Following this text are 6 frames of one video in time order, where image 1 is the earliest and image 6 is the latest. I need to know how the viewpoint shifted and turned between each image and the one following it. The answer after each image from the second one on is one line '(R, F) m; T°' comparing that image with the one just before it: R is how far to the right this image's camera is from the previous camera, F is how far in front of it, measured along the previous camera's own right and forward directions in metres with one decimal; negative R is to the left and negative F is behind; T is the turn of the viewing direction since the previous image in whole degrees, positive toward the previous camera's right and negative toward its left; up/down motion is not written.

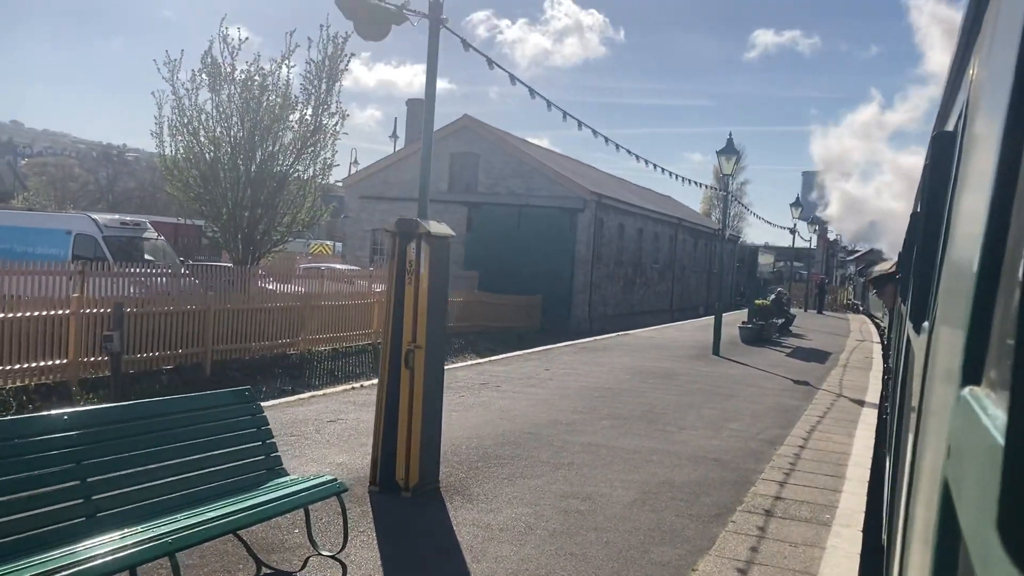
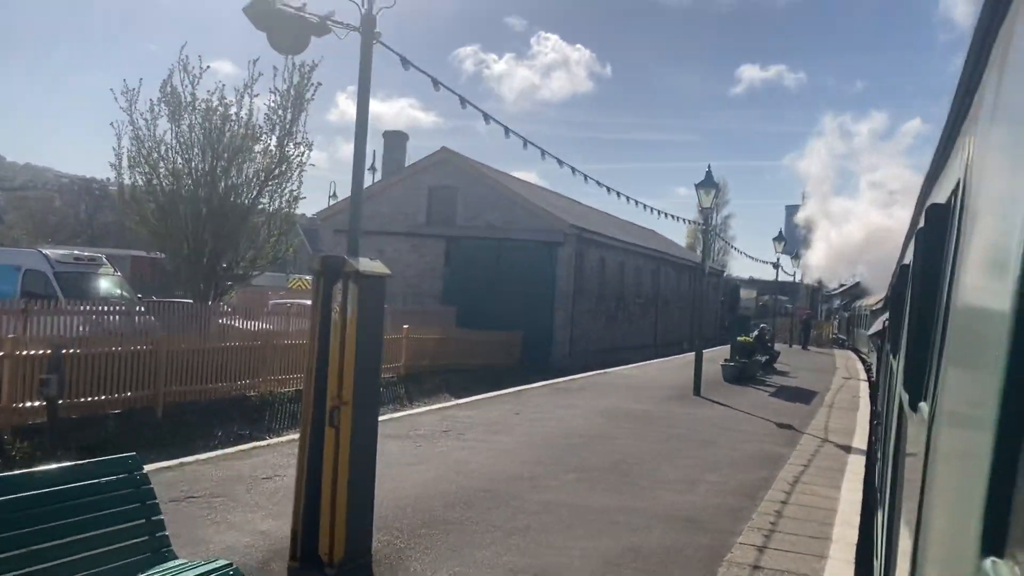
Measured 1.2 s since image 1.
(+0.2, +0.6) m; +1°
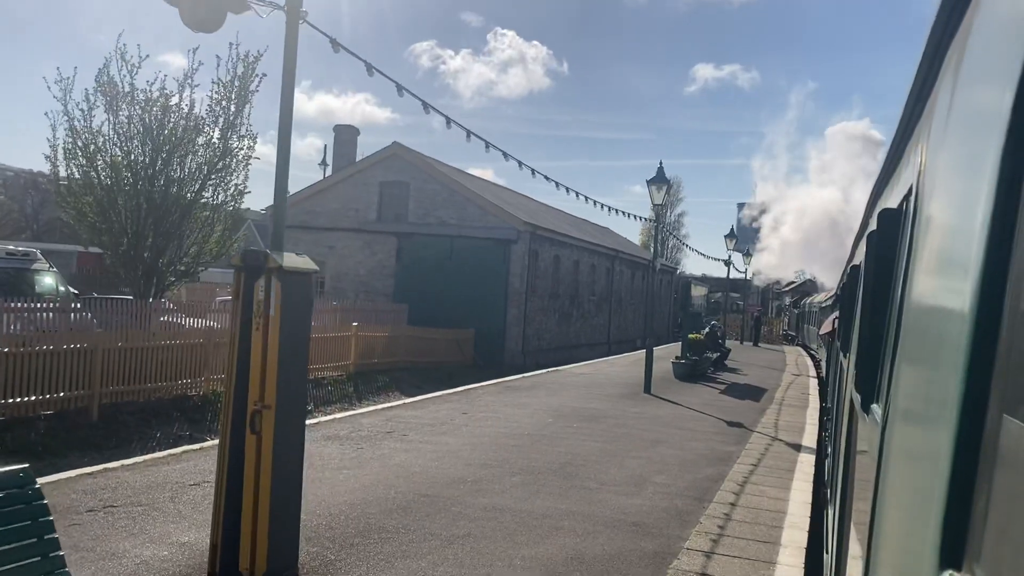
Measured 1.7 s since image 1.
(+0.1, +0.3) m; +3°
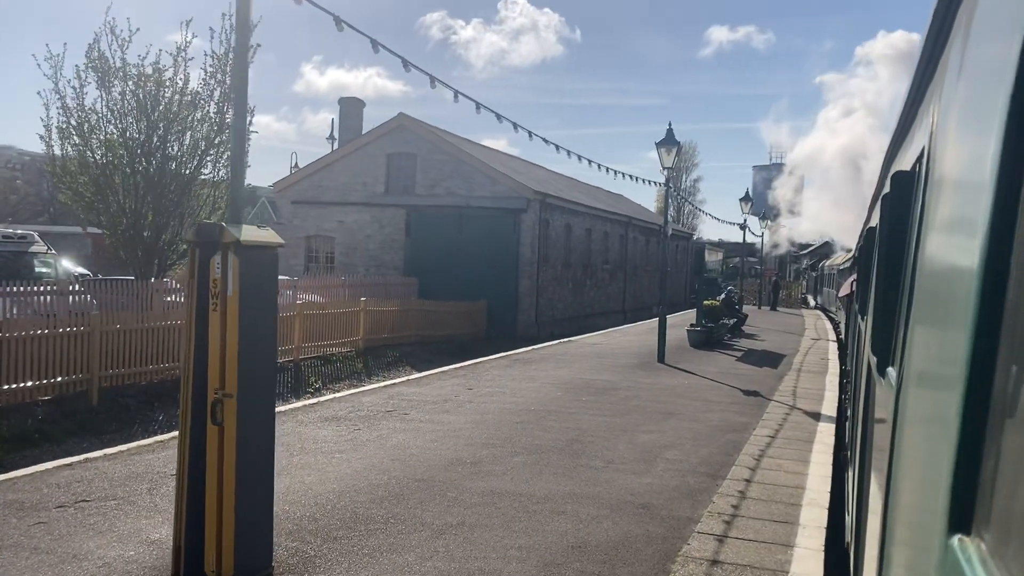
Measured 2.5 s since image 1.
(+0.2, +0.4) m; -1°
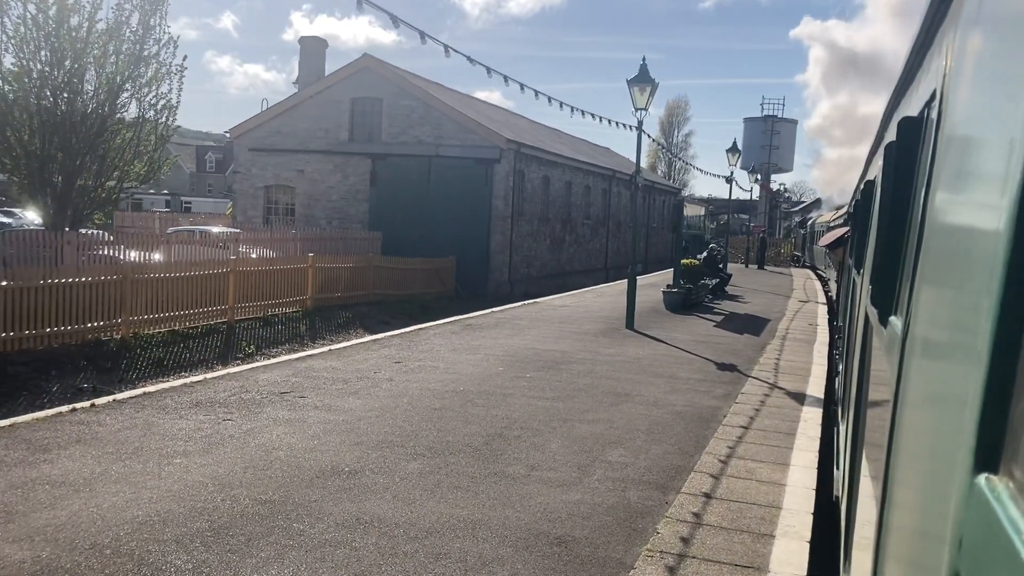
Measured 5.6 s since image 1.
(+0.6, +1.7) m; +1°
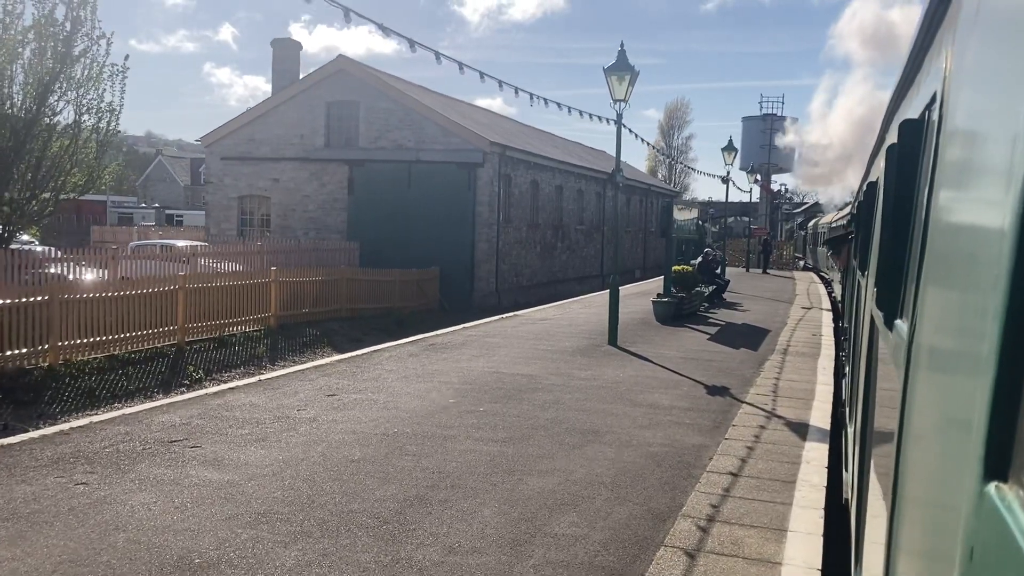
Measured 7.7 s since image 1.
(+0.5, +1.3) m; 0°
